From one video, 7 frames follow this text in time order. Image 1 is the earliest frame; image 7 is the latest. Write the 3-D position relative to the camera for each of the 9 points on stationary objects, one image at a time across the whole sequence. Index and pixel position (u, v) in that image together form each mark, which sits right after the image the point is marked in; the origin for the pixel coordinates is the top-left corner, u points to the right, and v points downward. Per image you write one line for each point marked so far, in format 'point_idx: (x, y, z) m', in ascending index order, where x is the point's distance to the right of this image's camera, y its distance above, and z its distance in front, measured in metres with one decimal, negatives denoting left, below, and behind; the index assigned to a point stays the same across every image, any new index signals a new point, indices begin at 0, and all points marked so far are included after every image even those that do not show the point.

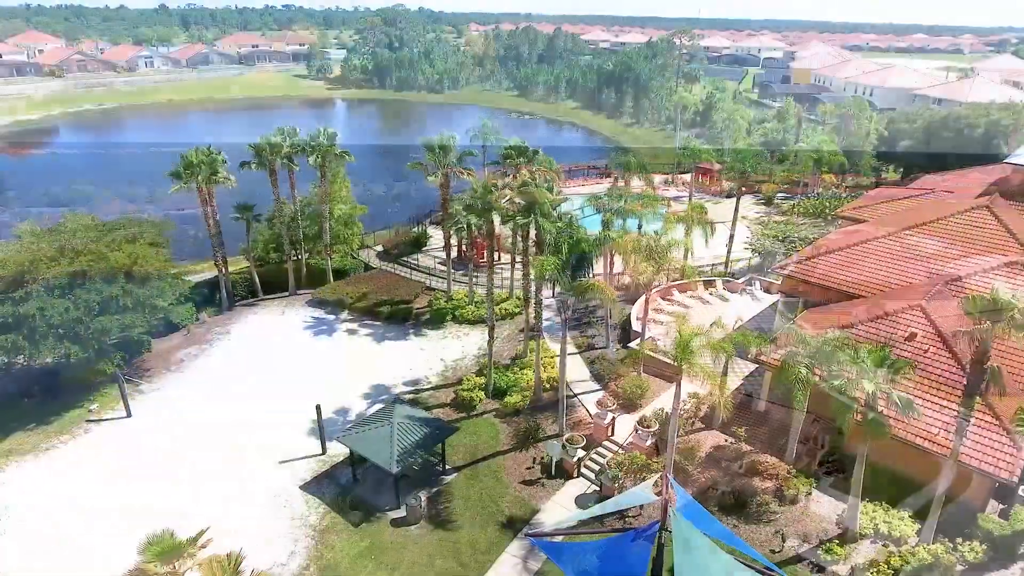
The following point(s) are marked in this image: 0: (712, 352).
0: (+6.0, -1.9, +18.4) m
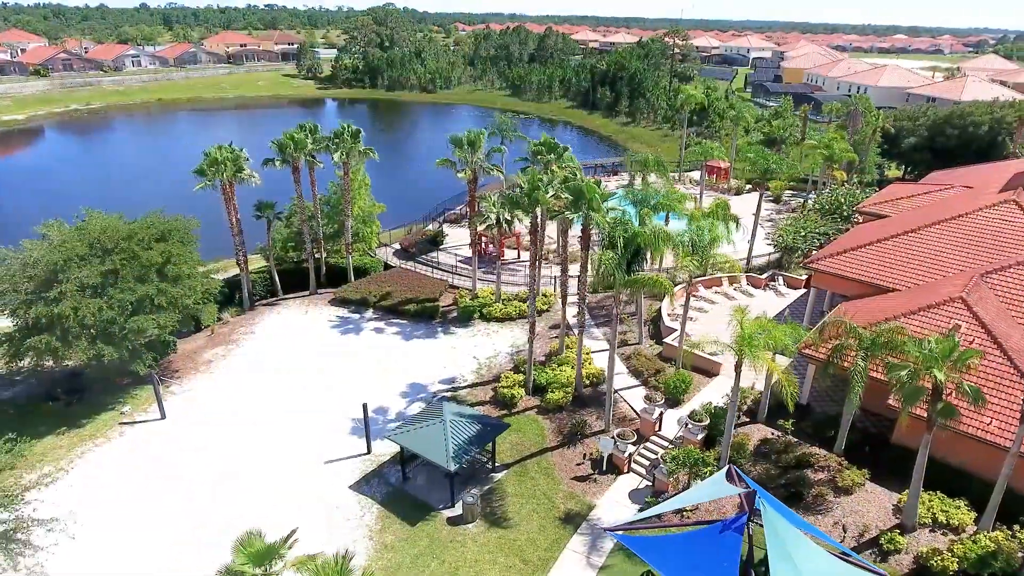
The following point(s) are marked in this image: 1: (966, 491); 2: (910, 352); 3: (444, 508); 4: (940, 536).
0: (+7.7, -1.7, +18.4) m
1: (+13.5, -6.0, +19.1) m
2: (+10.6, -1.7, +16.9) m
3: (-2.1, -6.8, +19.9) m
4: (+12.0, -6.9, +18.0) m
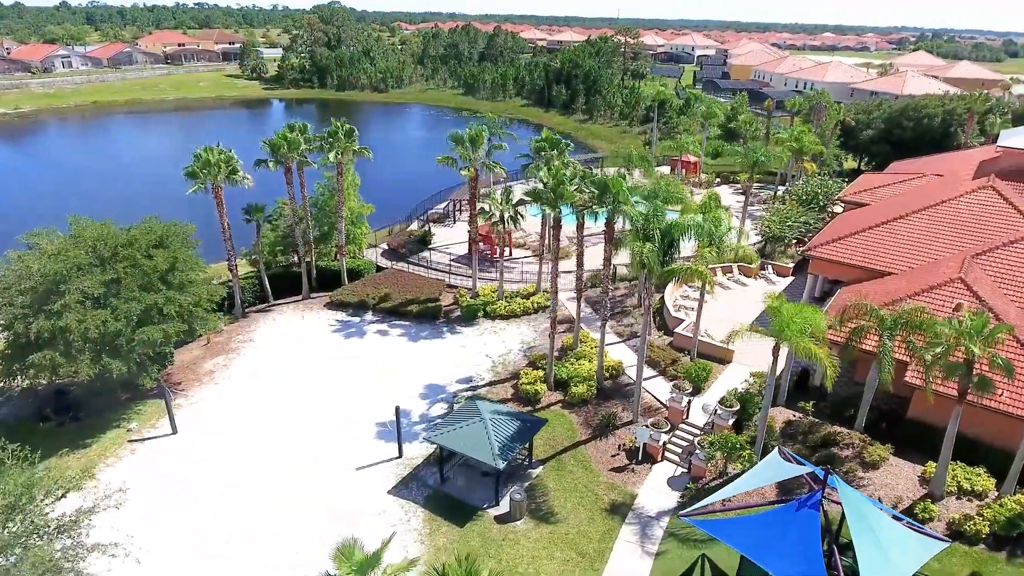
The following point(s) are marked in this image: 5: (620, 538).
0: (+9.0, -1.3, +19.1) m
1: (+14.9, -5.4, +20.2) m
2: (+12.0, -1.2, +17.8) m
3: (-0.7, -6.7, +19.7) m
4: (+13.5, -6.3, +19.0) m
5: (+3.1, -7.2, +18.5) m
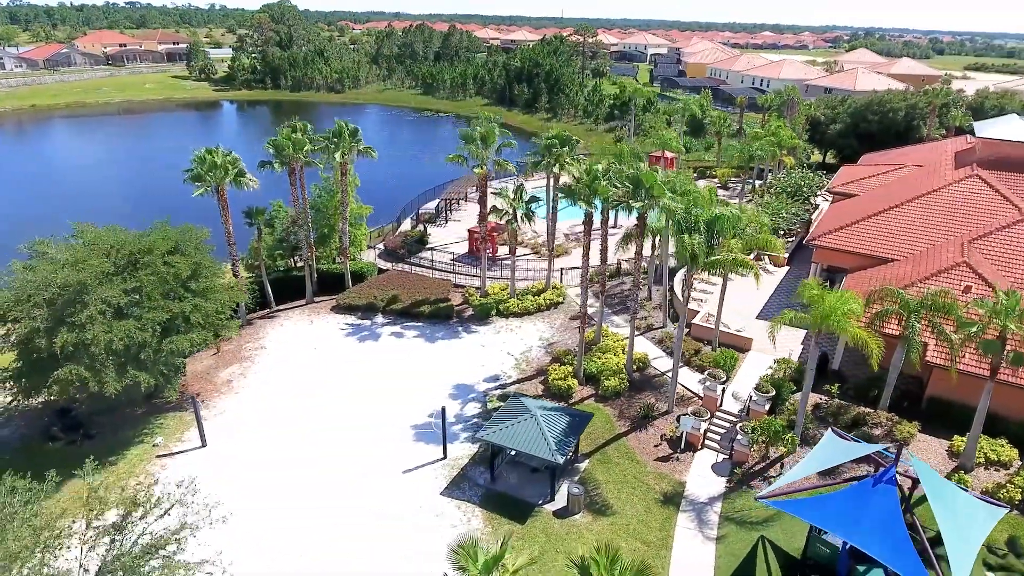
0: (+10.6, -0.9, +19.9) m
1: (+16.5, -4.8, +21.5) m
2: (+13.6, -0.6, +18.9) m
3: (+1.0, -6.6, +19.8) m
4: (+15.2, -5.8, +20.2) m
5: (+4.9, -7.0, +18.9) m
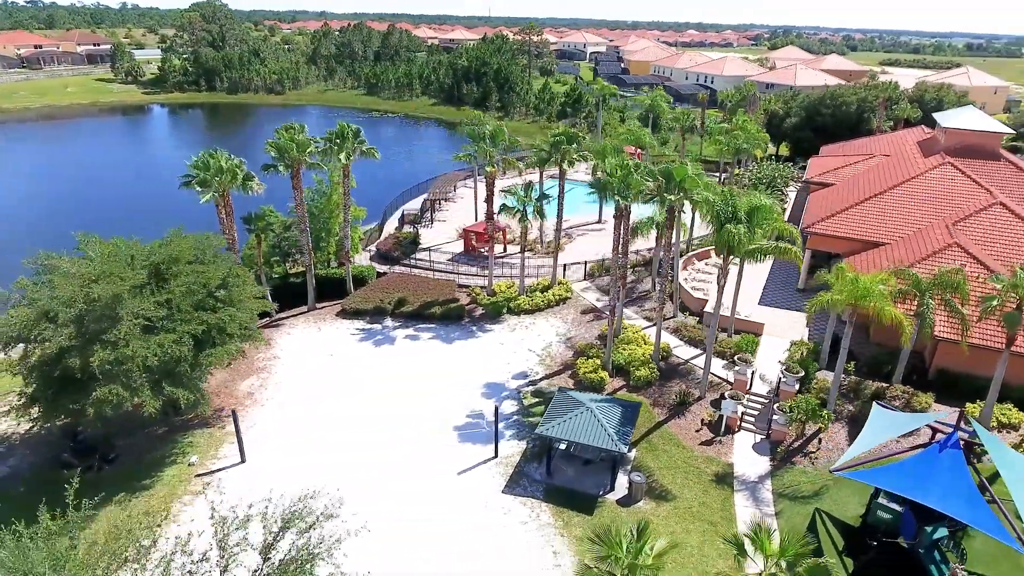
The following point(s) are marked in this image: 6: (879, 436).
0: (+12.2, -0.3, +21.2) m
1: (+18.1, -3.9, +23.3) m
2: (+15.3, +0.1, +20.5) m
3: (+2.9, -6.4, +20.1) m
4: (+17.0, -5.0, +21.9) m
5: (+6.9, -6.6, +19.6) m
6: (+10.2, -4.1, +17.8) m
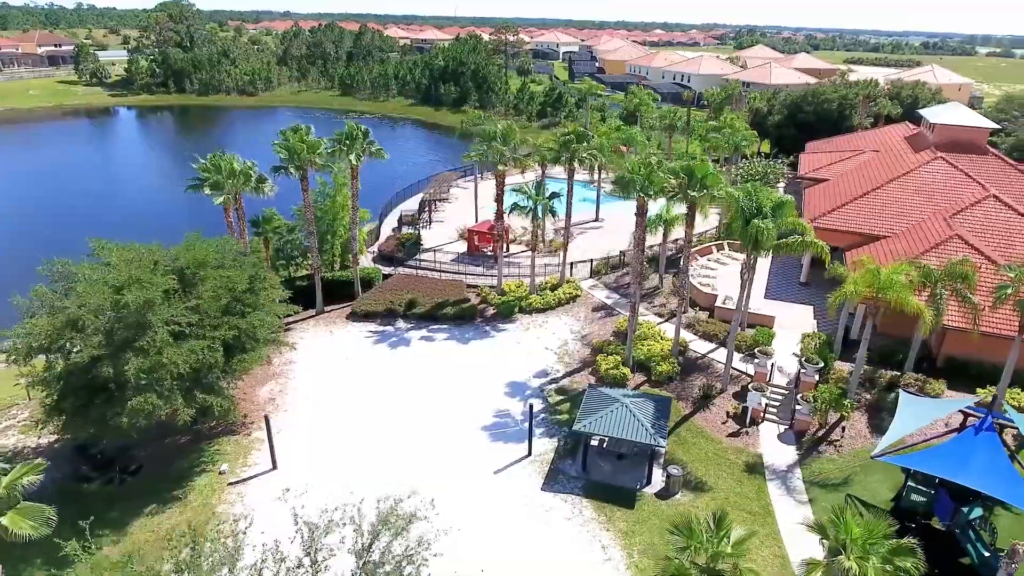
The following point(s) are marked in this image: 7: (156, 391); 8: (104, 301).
0: (+13.2, 0.0, +21.8) m
1: (+19.1, -3.5, +24.3) m
2: (+16.4, +0.5, +21.3) m
3: (+4.1, -6.3, +20.3) m
4: (+18.1, -4.6, +22.8) m
5: (+8.2, -6.4, +20.1) m
6: (+11.4, -3.9, +18.4) m
7: (-10.2, -2.9, +18.4) m
8: (-11.8, -0.4, +18.6) m
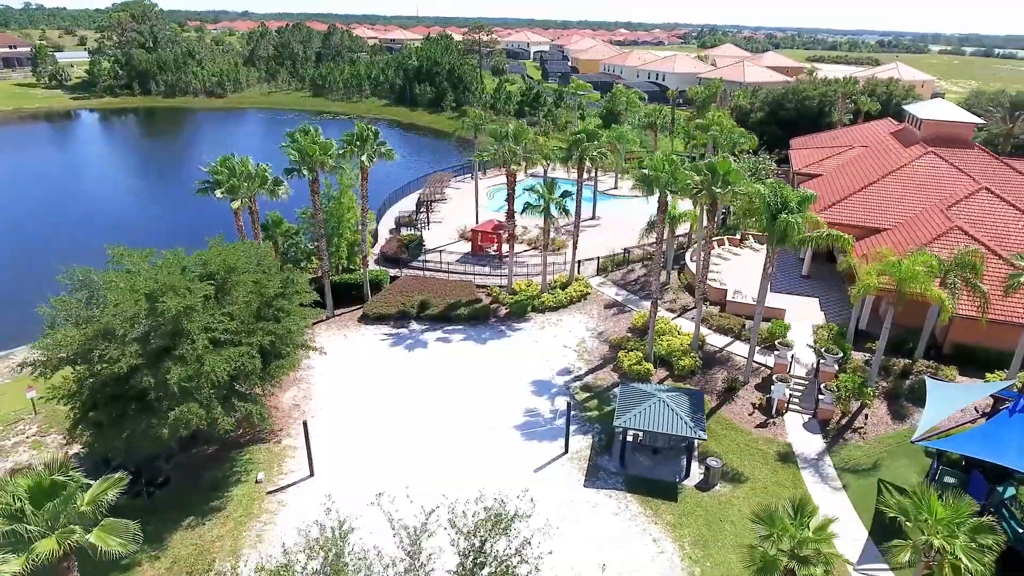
0: (+14.3, +0.4, +22.6) m
1: (+20.1, -3.0, +25.4) m
2: (+17.5, +0.9, +22.2) m
3: (+5.5, -6.2, +20.6) m
4: (+19.2, -4.1, +23.8) m
5: (+9.5, -6.2, +20.6) m
6: (+12.8, -3.6, +19.1) m
7: (-8.8, -3.1, +17.9) m
8: (-10.5, -0.6, +18.0) m
